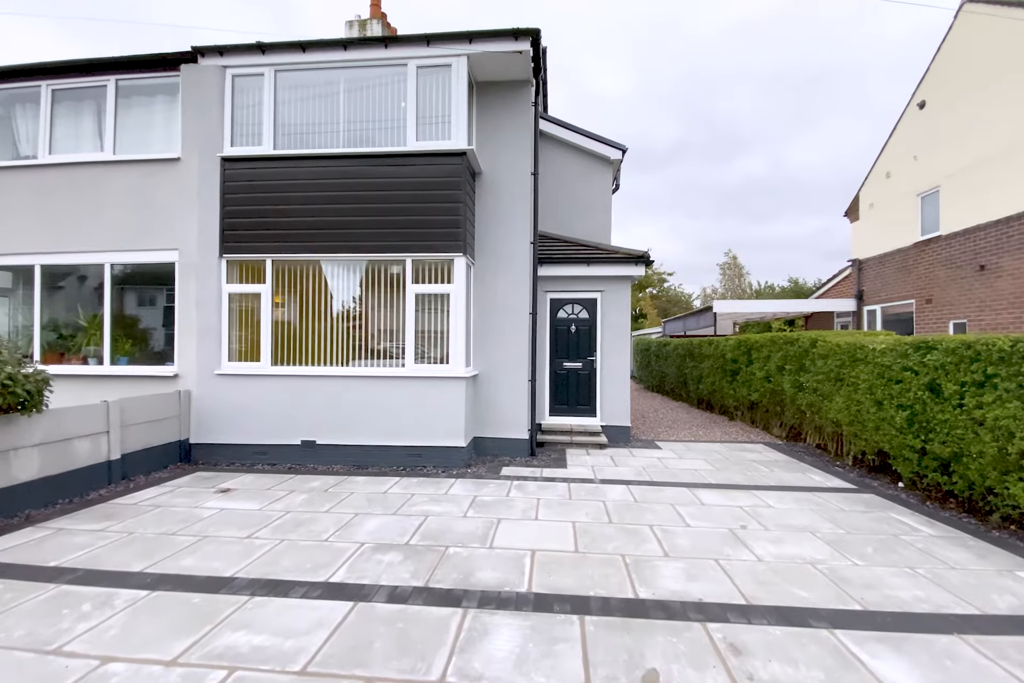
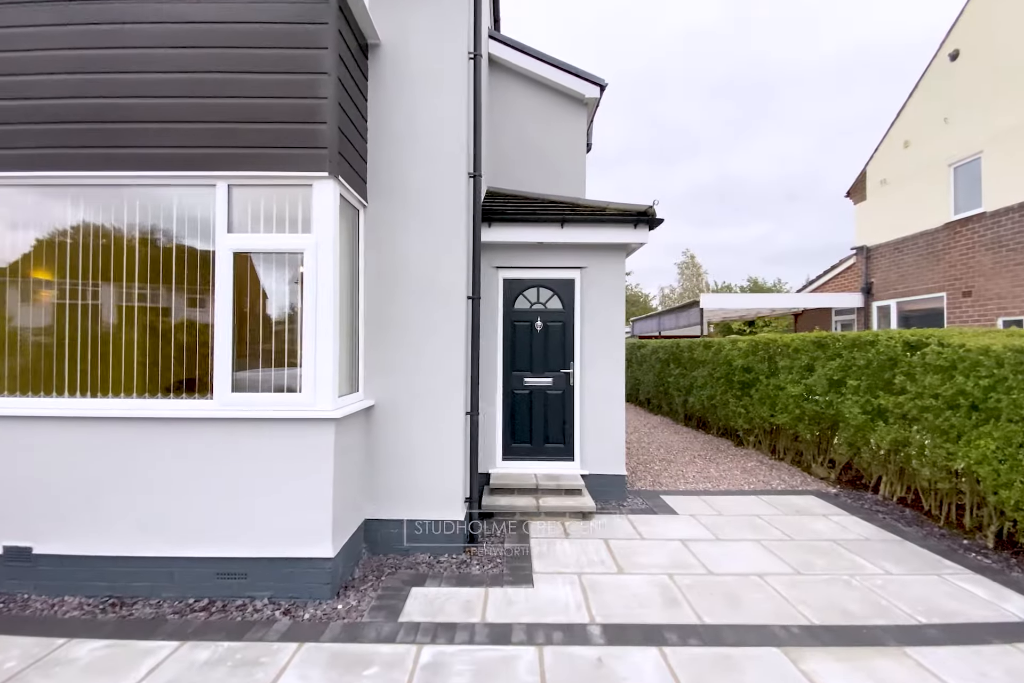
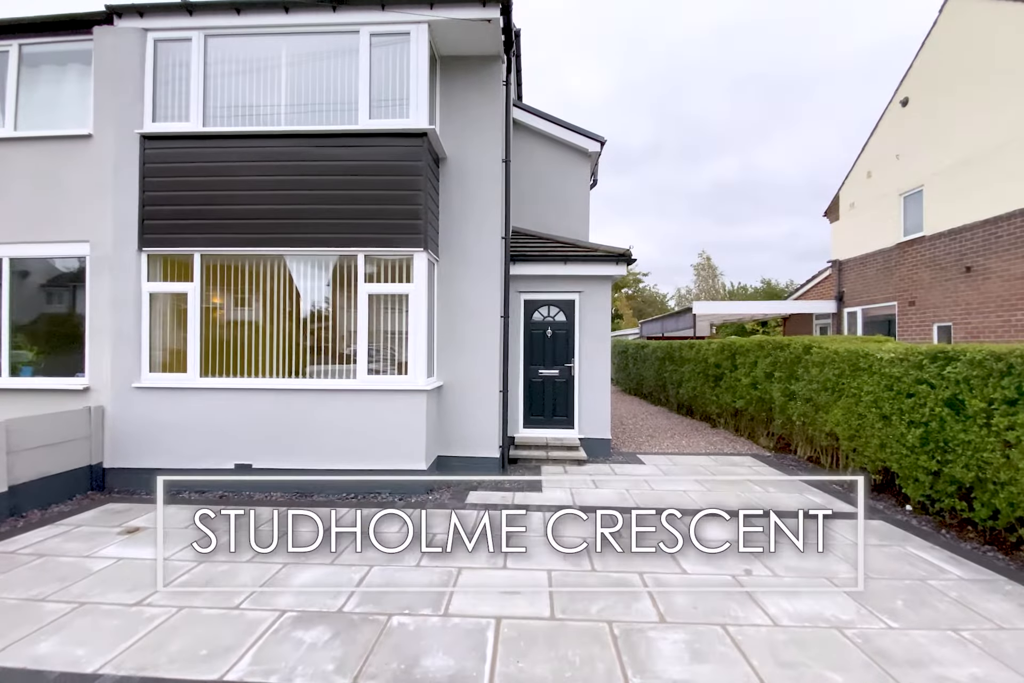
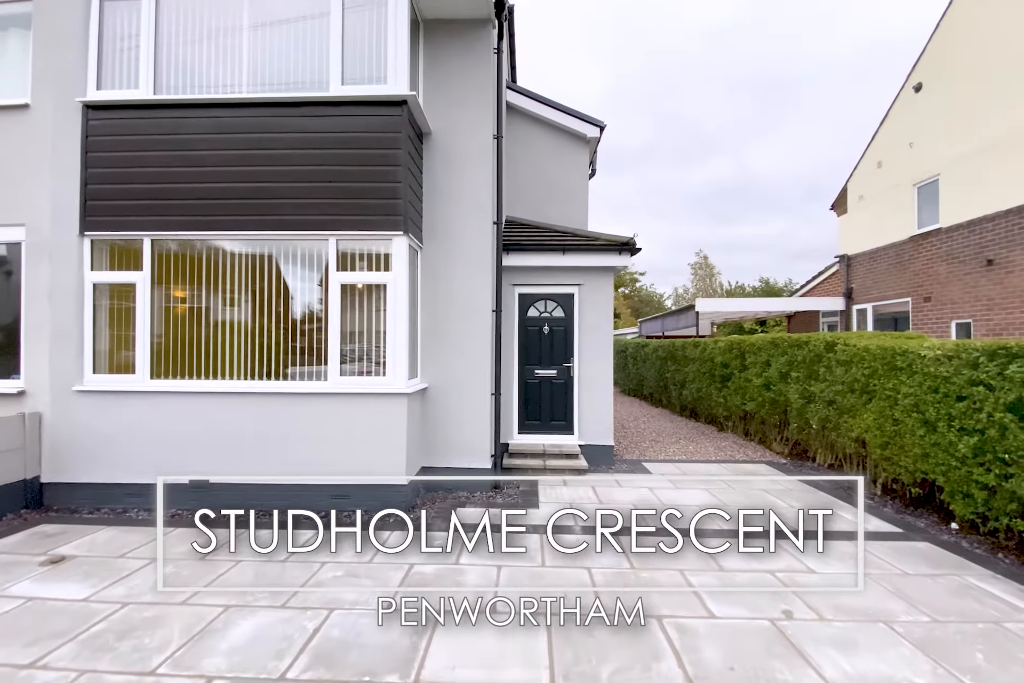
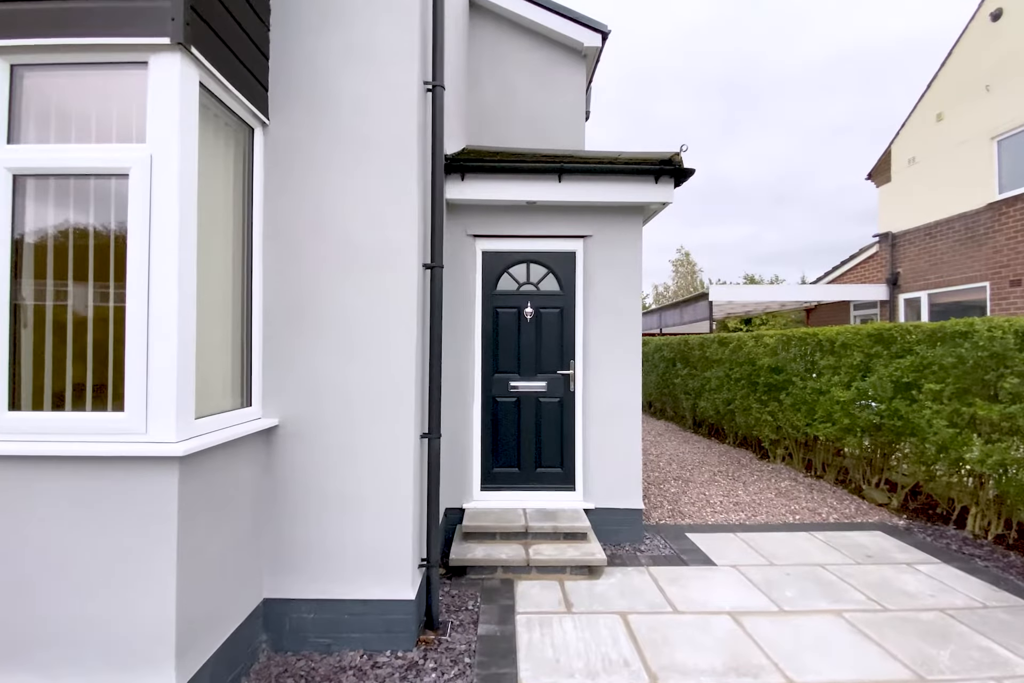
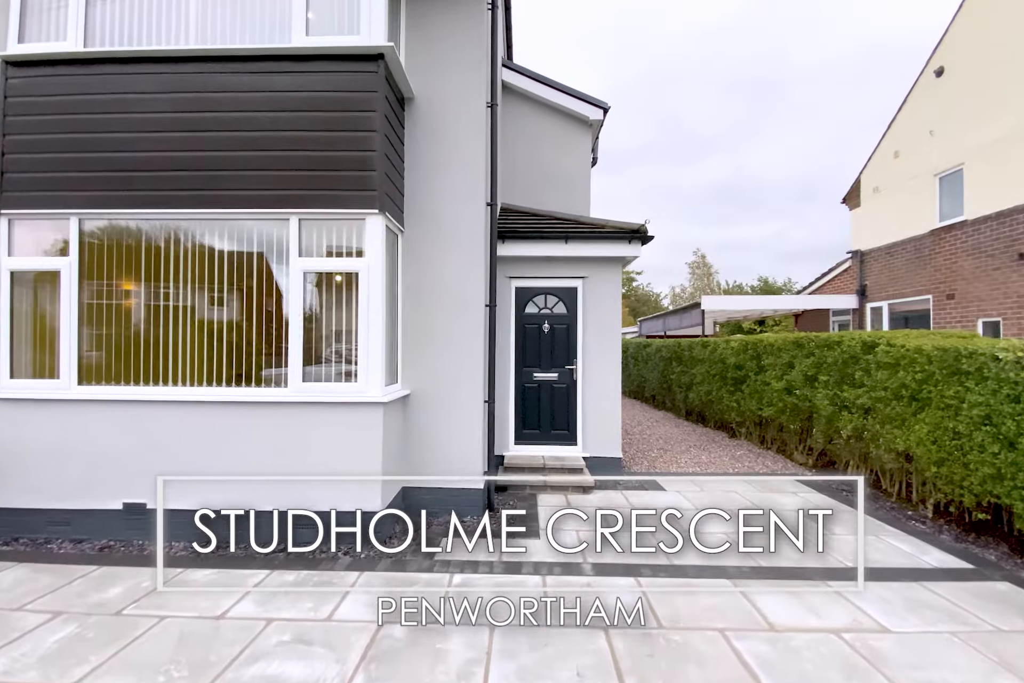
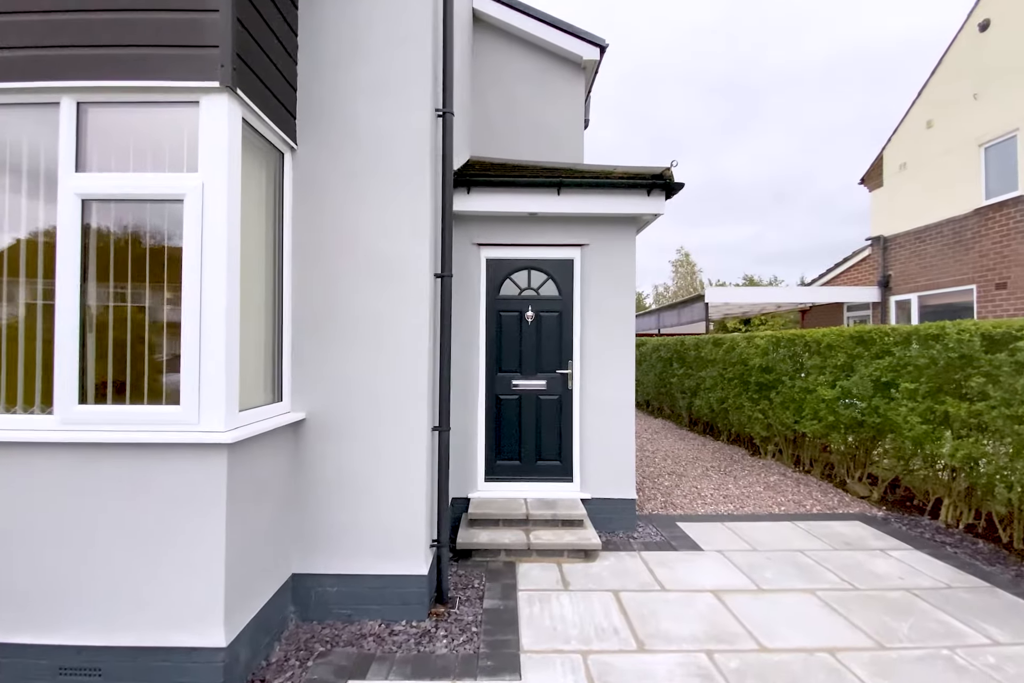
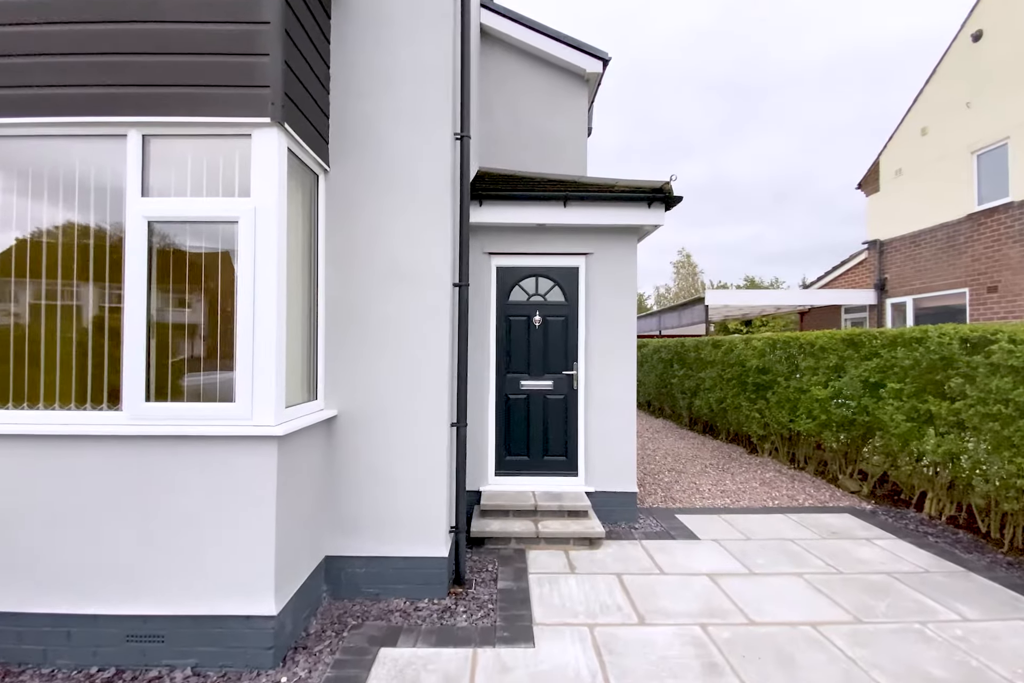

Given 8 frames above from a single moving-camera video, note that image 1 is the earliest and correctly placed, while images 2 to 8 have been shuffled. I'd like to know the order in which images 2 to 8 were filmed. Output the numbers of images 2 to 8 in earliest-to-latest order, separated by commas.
3, 4, 6, 2, 8, 7, 5
